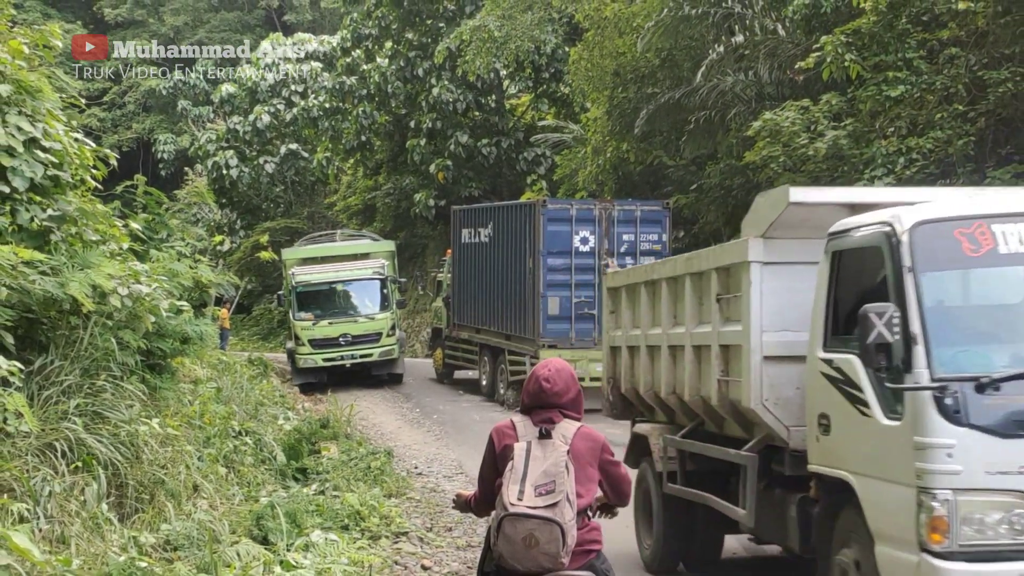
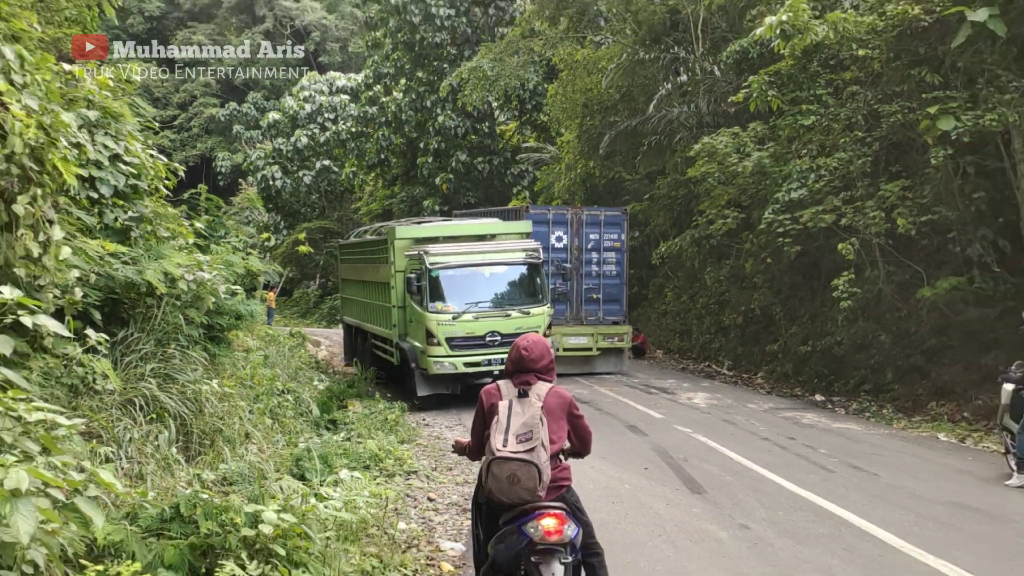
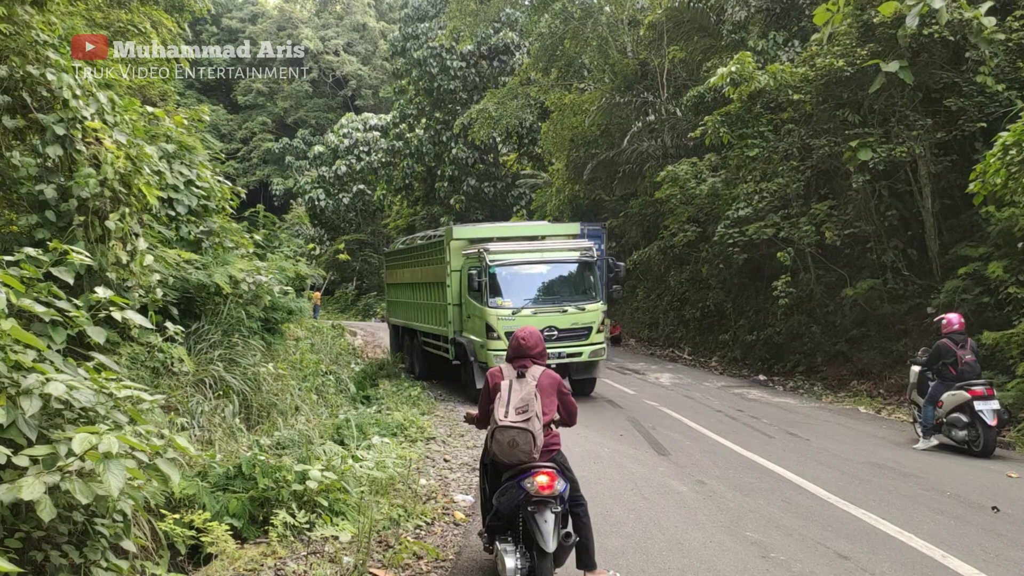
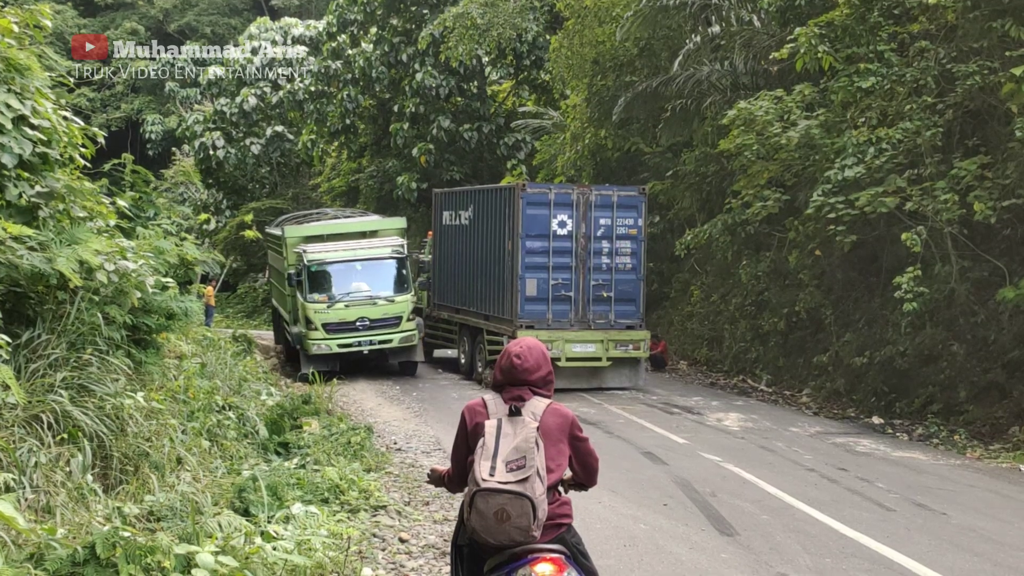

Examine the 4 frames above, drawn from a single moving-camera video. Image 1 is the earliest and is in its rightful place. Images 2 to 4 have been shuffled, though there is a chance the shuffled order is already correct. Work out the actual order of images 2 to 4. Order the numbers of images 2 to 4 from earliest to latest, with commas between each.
4, 2, 3
